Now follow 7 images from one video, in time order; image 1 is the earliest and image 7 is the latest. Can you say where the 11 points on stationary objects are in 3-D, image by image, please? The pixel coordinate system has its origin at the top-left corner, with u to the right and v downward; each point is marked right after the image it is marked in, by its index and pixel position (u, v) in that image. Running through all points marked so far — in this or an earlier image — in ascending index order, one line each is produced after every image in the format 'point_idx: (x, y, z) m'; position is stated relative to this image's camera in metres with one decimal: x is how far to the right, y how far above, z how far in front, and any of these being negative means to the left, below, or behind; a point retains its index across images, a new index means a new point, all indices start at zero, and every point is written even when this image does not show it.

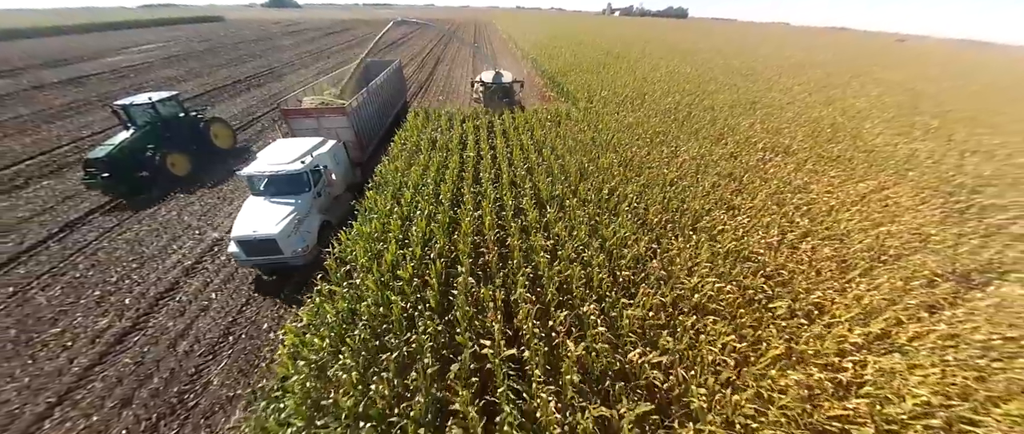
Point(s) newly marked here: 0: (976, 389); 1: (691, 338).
0: (+5.2, -1.9, +3.4) m
1: (+2.3, -1.5, +3.7) m
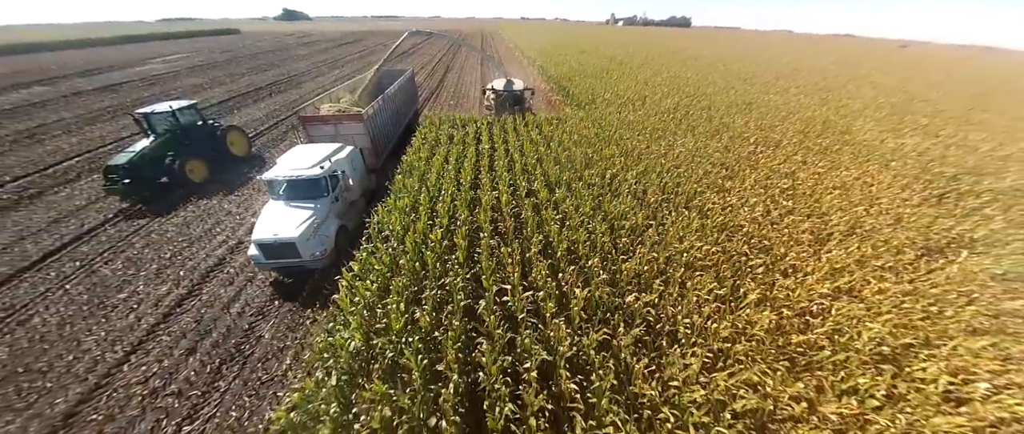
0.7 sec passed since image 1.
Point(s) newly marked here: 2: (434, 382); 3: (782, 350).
0: (+5.5, -1.4, +4.0) m
1: (+2.5, -1.0, +4.3) m
2: (-0.9, -1.8, +3.2) m
3: (+3.4, -1.6, +3.6) m
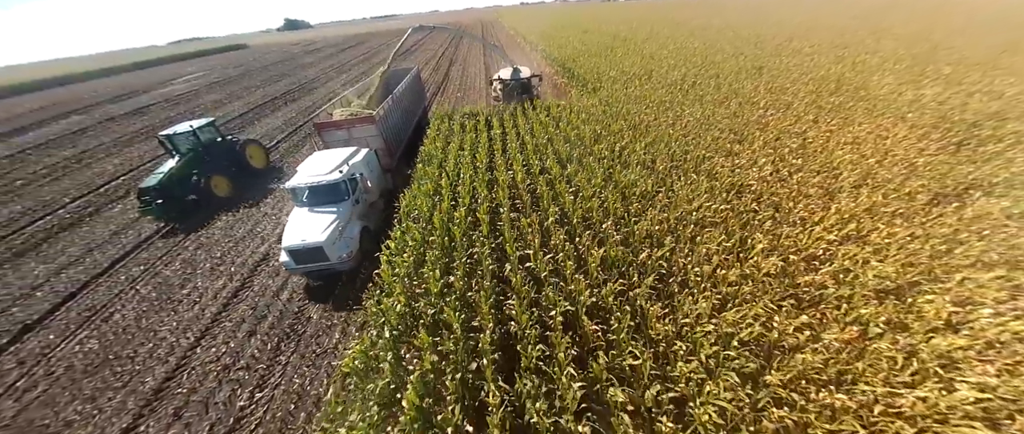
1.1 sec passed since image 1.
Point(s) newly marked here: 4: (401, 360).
0: (+5.8, -0.6, +4.2) m
1: (+2.9, -0.3, +4.6) m
2: (-0.5, -1.4, +3.7) m
3: (+3.7, -0.9, +3.8) m
4: (-1.4, -1.7, +3.5) m
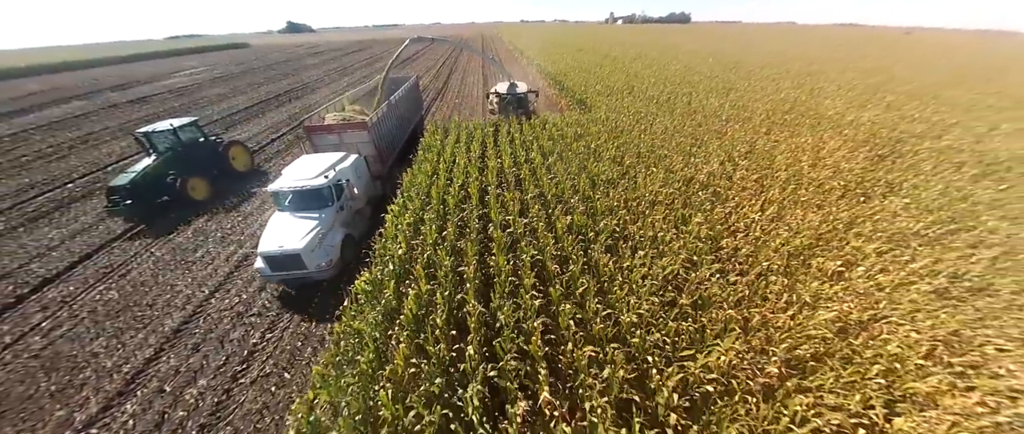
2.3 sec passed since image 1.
0: (+5.5, -0.3, +5.2) m
1: (+2.6, +0.1, +5.5) m
2: (-0.9, -0.8, +4.6) m
3: (+3.4, -0.5, +4.8) m
4: (-1.7, -1.0, +4.3) m
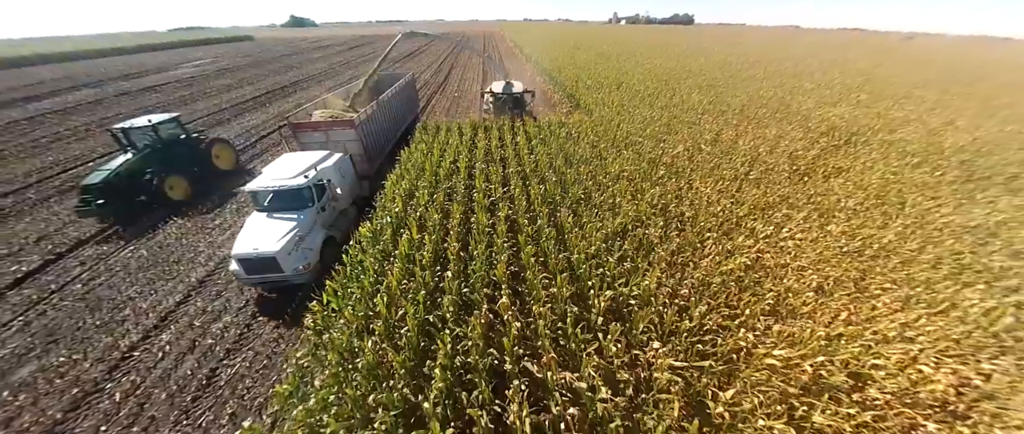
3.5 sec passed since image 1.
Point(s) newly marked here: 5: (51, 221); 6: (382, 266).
0: (+5.1, +0.3, +6.0) m
1: (+2.2, +0.7, +6.4) m
2: (-1.3, -0.1, +5.4) m
3: (+3.0, +0.1, +5.7) m
4: (-2.1, -0.3, +5.1) m
5: (-14.4, -0.1, +8.9) m
6: (-2.0, -0.7, +4.4) m
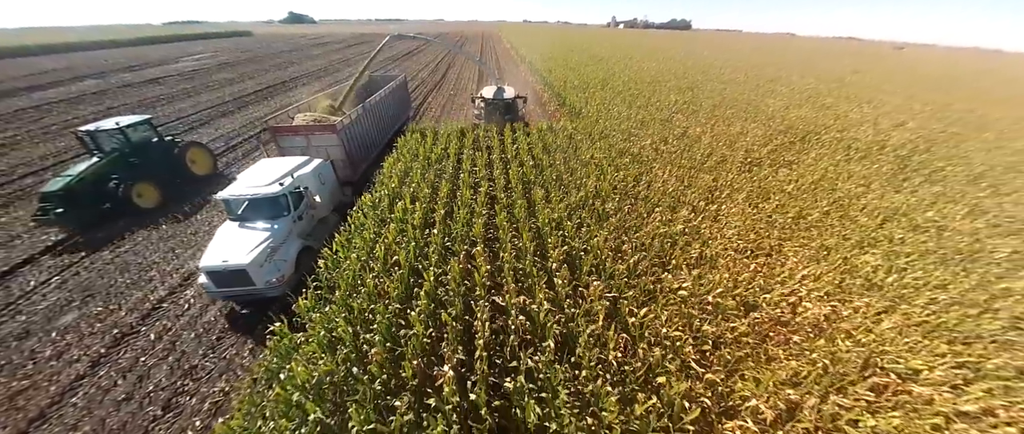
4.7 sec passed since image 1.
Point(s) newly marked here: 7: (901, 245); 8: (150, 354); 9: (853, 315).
0: (+4.6, +0.7, +7.0) m
1: (+1.7, +1.2, +7.3) m
2: (-1.7, +0.4, +6.3) m
3: (+2.5, +0.6, +6.6) m
4: (-2.6, +0.2, +6.0) m
5: (-14.9, +0.6, +9.7) m
6: (-2.5, -0.2, +5.3) m
7: (+7.7, -0.5, +5.7) m
8: (-6.4, -2.4, +5.1) m
9: (+5.0, -1.4, +4.2) m
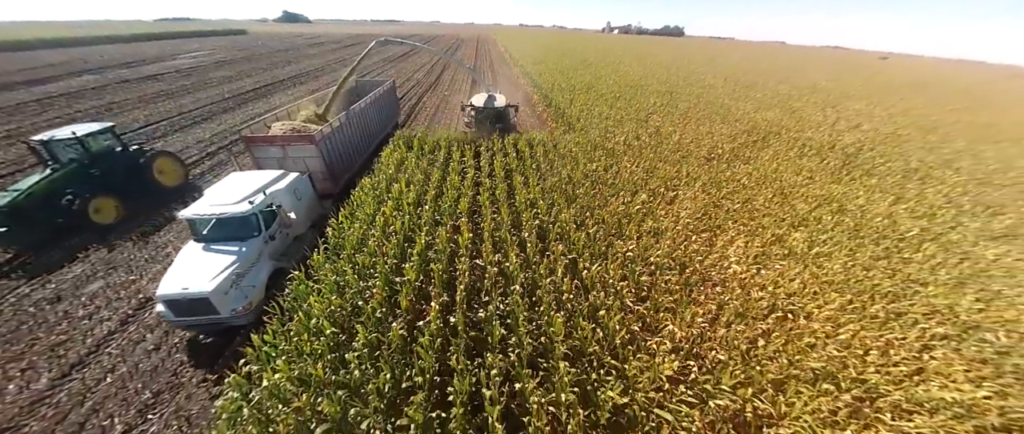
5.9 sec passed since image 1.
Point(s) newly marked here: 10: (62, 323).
0: (+4.2, +1.1, +7.9) m
1: (+1.3, +1.6, +8.2) m
2: (-2.1, +0.8, +7.1) m
3: (+2.1, +1.0, +7.5) m
4: (-3.0, +0.7, +6.8) m
5: (-15.4, +1.1, +10.2) m
6: (-2.9, +0.3, +6.1) m
7: (+7.3, -0.2, +6.6) m
8: (-6.8, -1.9, +5.8) m
9: (+4.6, -1.0, +5.1) m
10: (-8.7, -2.0, +5.5) m
